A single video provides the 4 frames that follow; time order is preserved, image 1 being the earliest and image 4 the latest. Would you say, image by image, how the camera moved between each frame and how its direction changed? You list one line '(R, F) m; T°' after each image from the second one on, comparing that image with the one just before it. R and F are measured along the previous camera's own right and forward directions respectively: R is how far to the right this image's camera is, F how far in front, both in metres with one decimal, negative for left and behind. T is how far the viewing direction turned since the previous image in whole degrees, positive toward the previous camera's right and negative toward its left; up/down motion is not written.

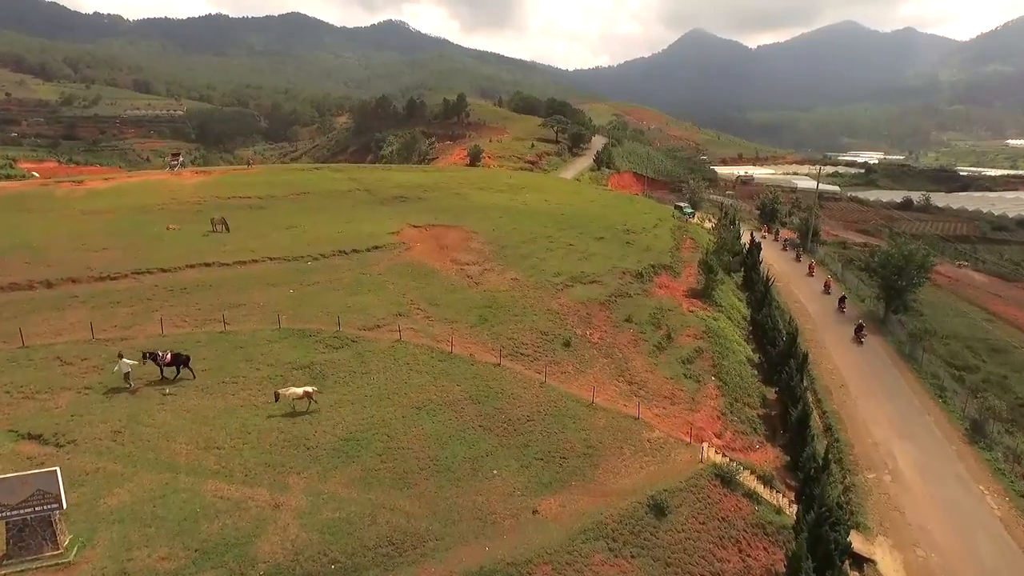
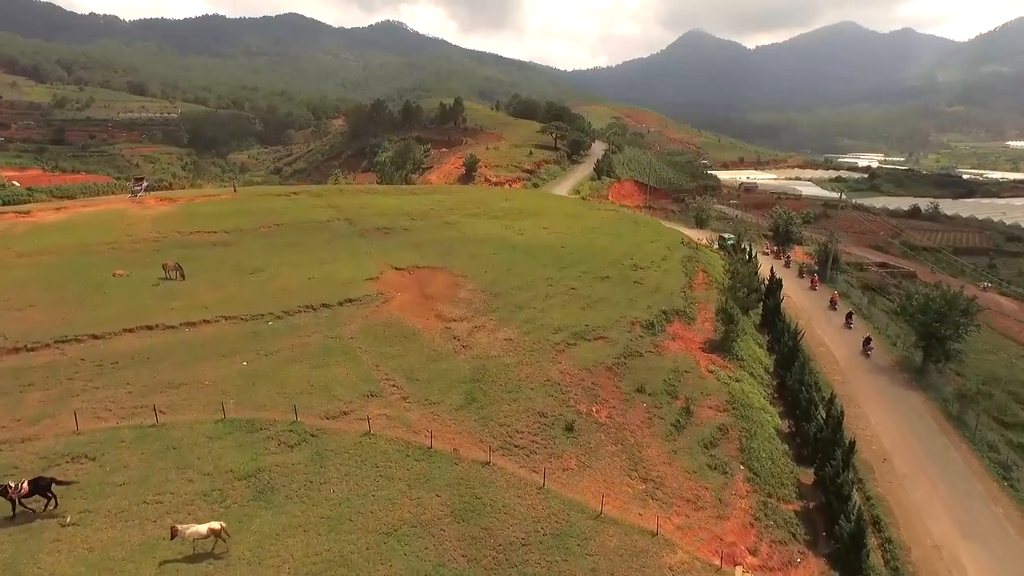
(+0.2, +3.9) m; 0°
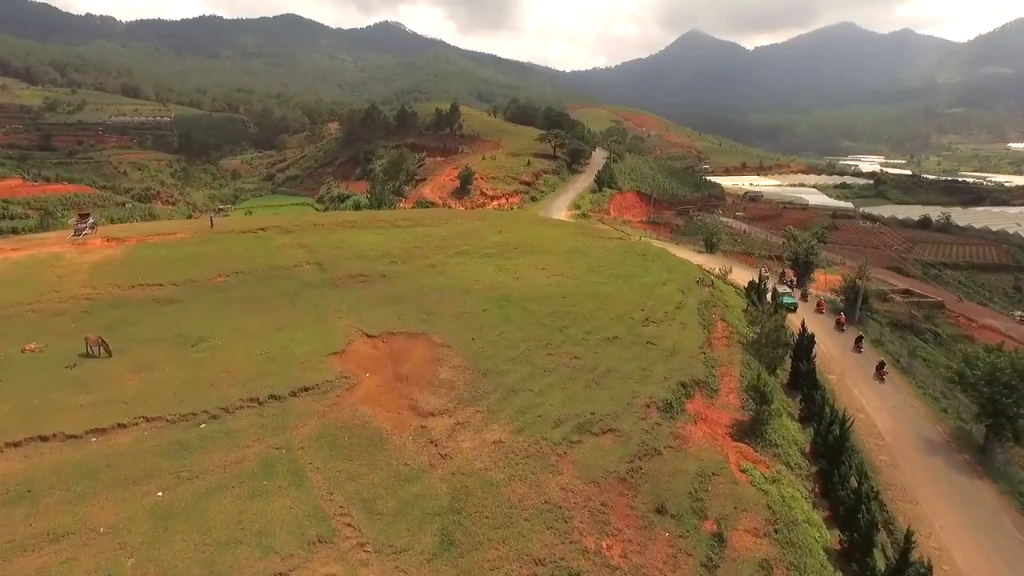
(+0.2, +4.7) m; 0°
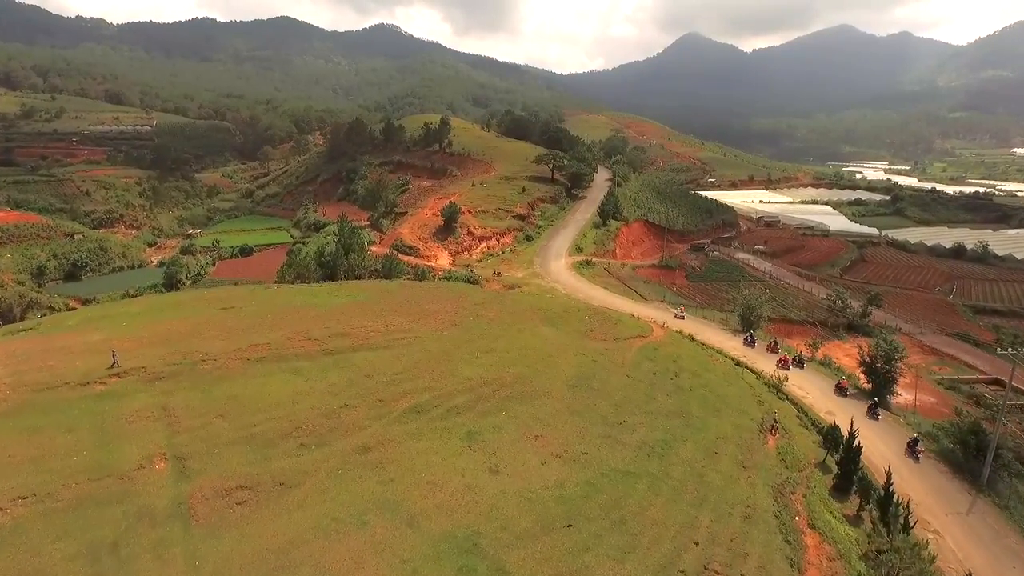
(+0.7, +12.7) m; 0°
